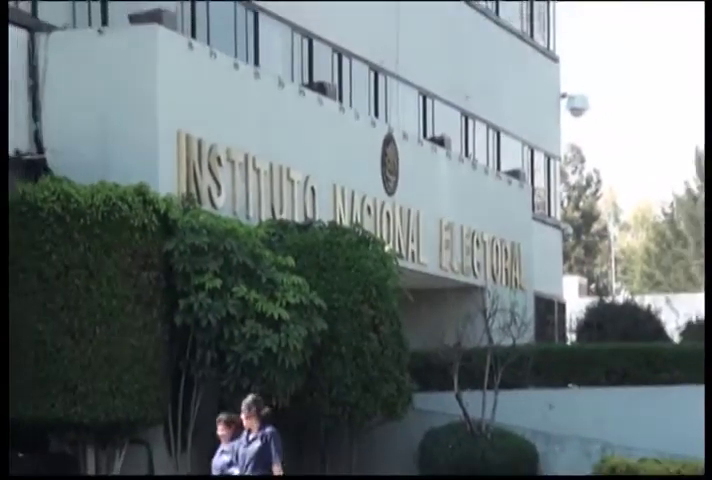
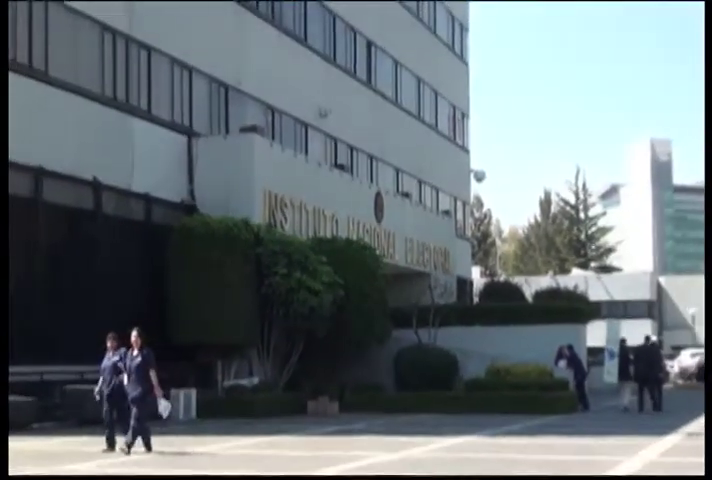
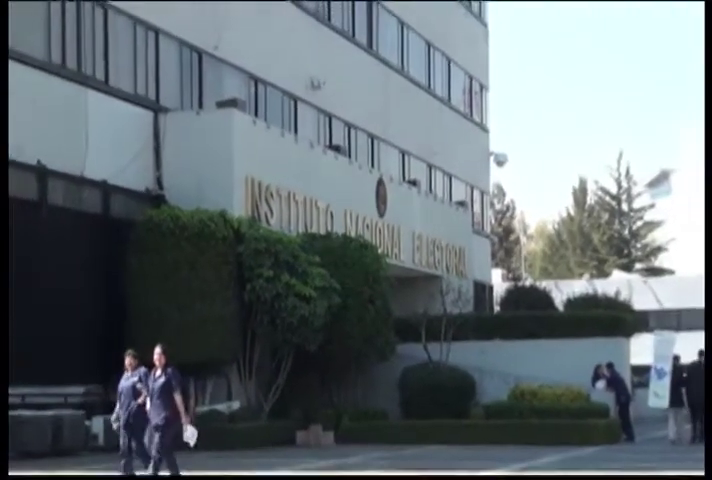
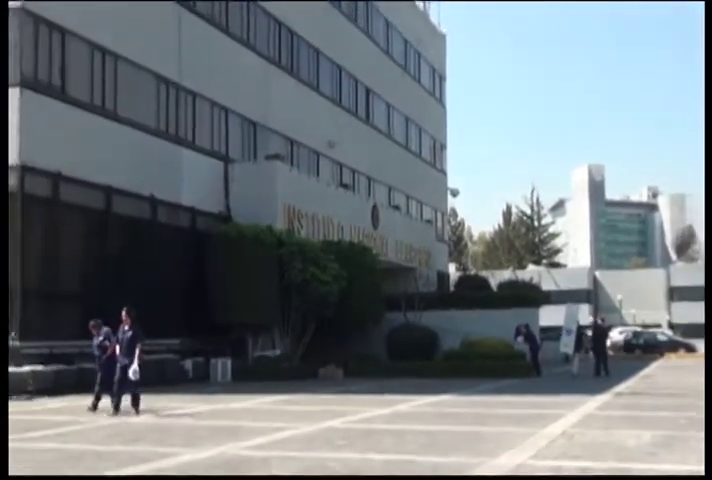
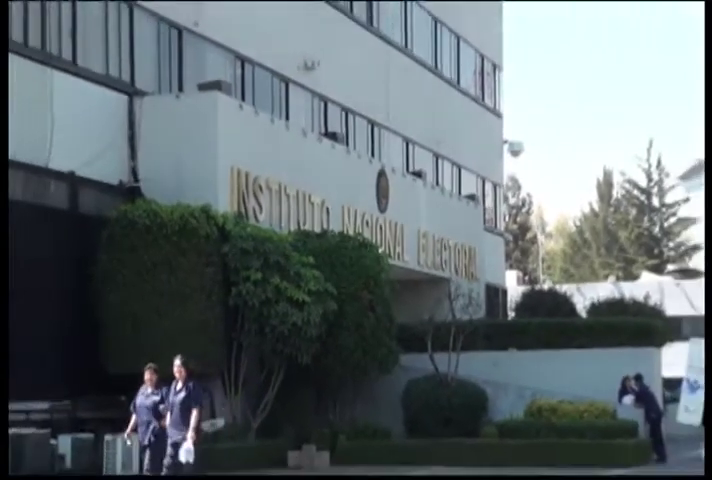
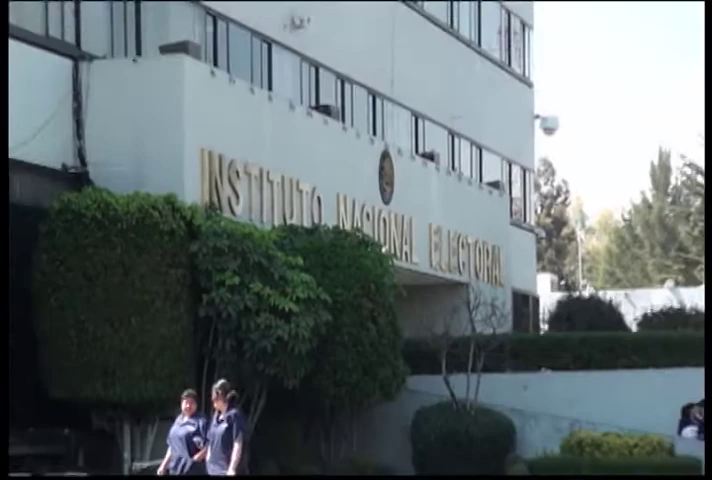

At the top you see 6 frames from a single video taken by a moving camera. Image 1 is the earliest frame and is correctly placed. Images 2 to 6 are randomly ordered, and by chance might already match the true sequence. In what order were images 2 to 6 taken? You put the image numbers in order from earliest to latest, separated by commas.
6, 5, 3, 2, 4
